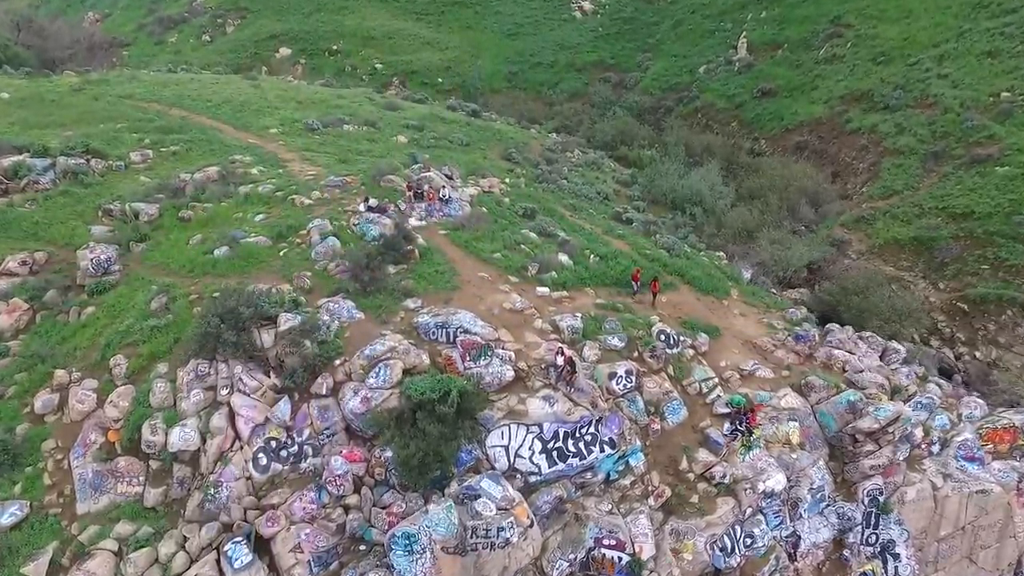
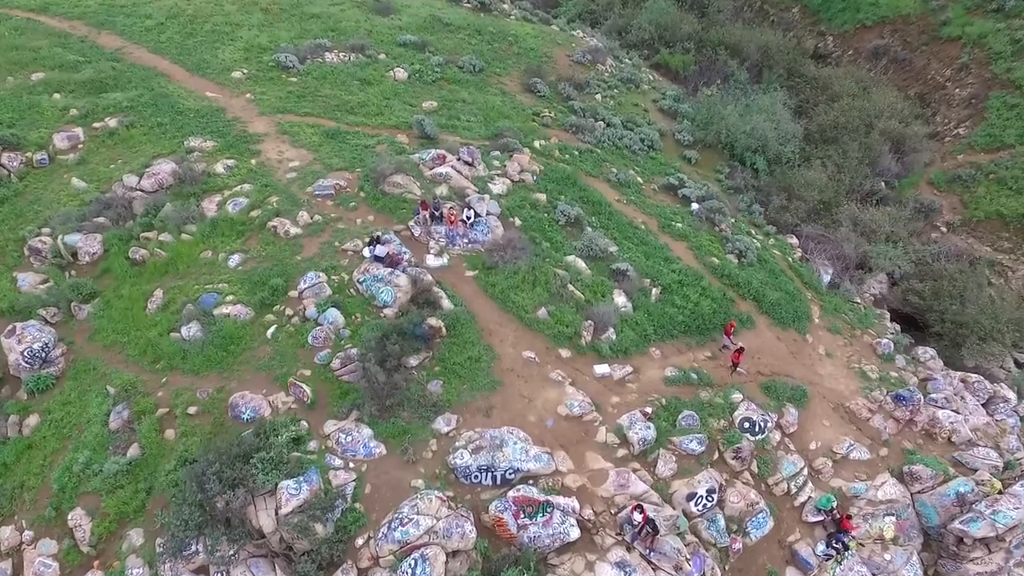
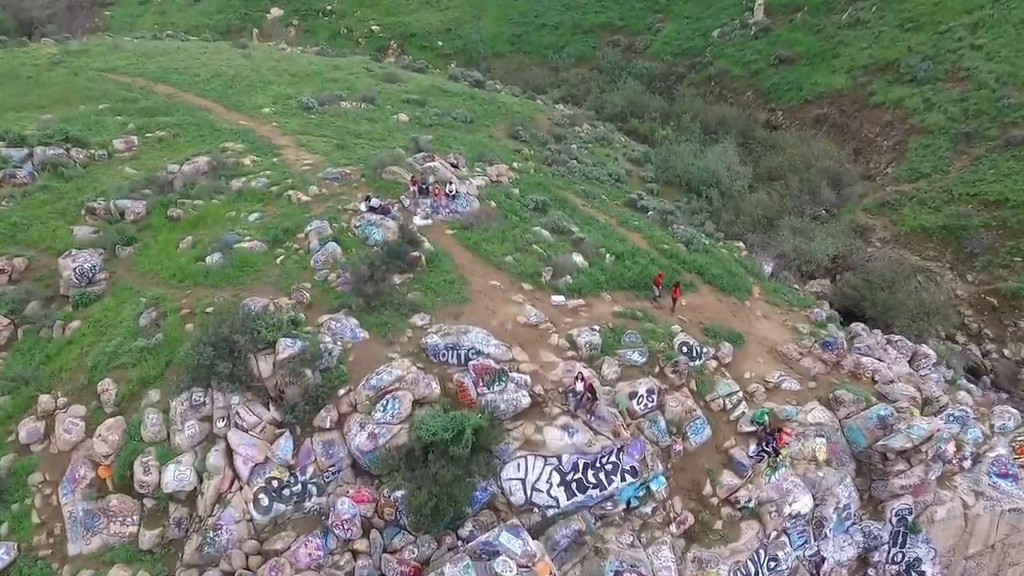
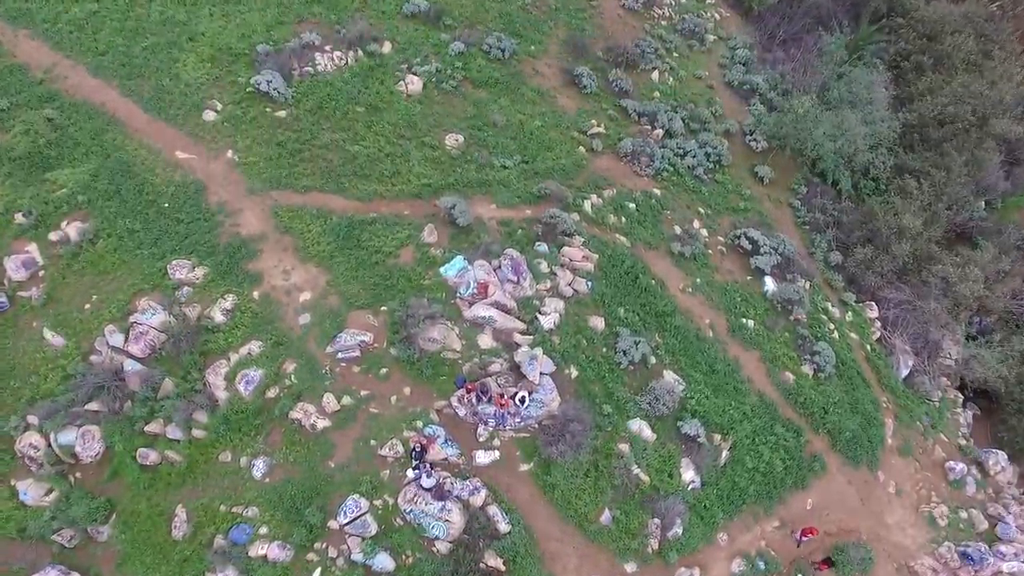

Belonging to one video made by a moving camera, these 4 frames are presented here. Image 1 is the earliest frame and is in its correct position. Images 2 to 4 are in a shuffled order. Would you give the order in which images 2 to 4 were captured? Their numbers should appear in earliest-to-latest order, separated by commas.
3, 2, 4
